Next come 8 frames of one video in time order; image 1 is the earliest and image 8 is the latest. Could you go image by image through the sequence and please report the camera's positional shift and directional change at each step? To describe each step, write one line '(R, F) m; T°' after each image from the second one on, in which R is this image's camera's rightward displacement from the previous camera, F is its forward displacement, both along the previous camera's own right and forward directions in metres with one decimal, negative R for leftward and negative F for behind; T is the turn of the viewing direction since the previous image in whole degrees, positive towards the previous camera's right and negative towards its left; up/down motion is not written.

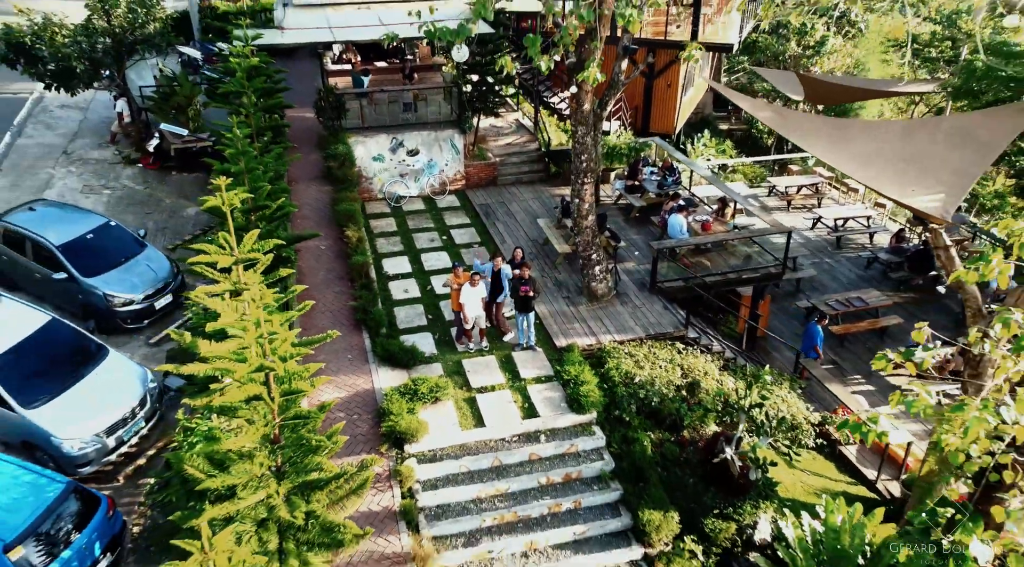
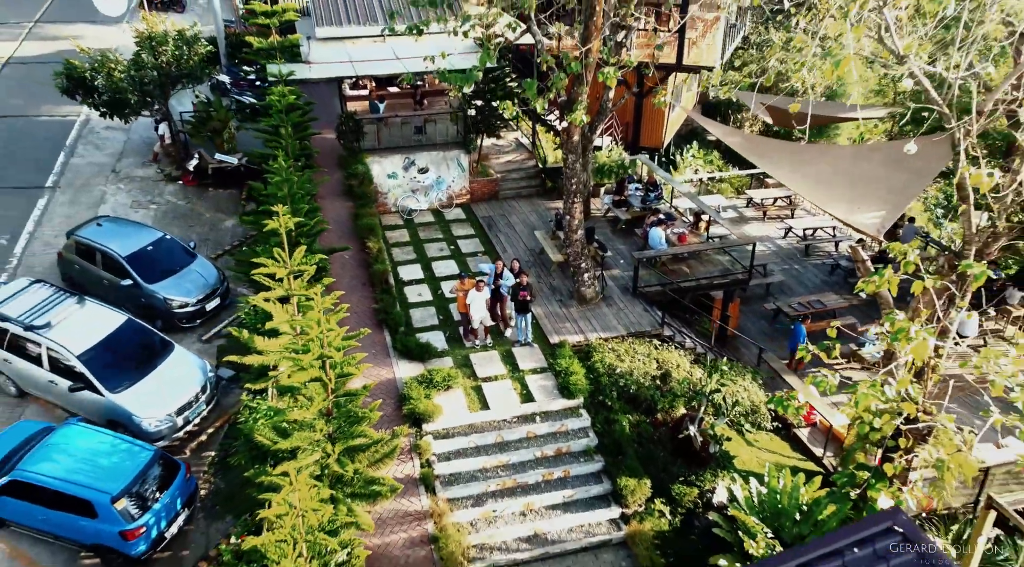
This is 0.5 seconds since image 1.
(0.0, -1.8) m; 0°
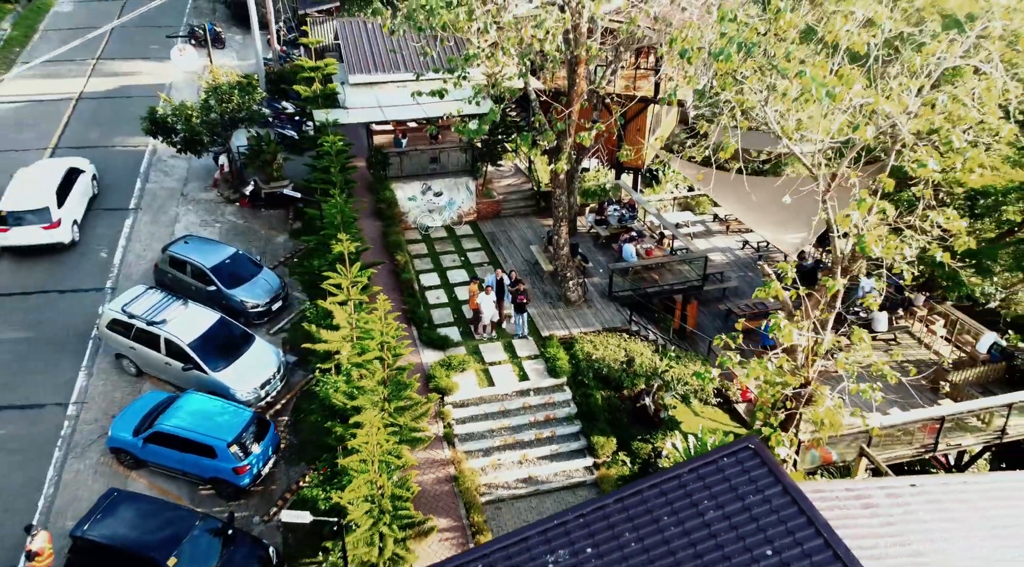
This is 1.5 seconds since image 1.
(0.0, -3.5) m; 0°
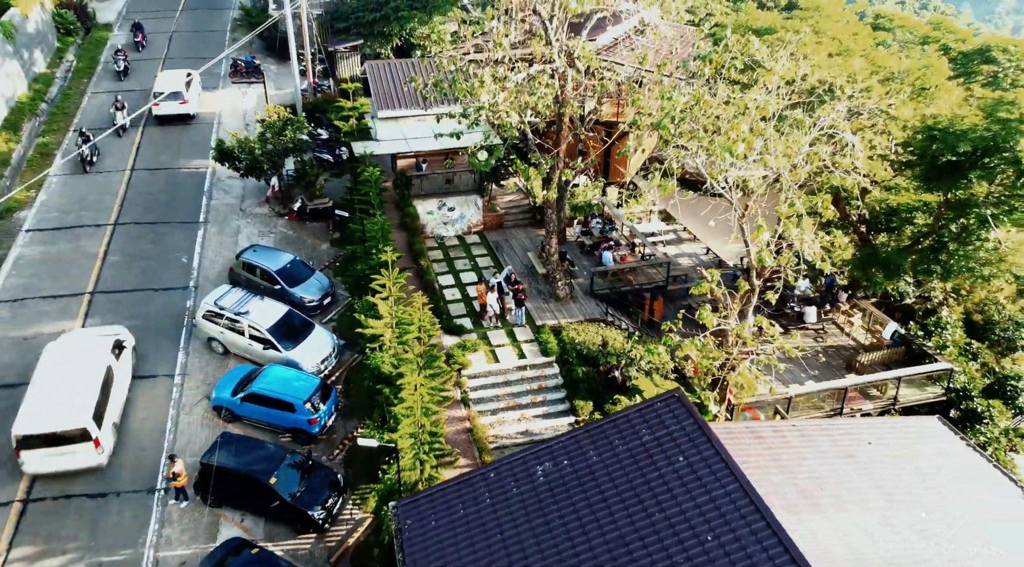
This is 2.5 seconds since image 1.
(-0.1, -4.4) m; 0°
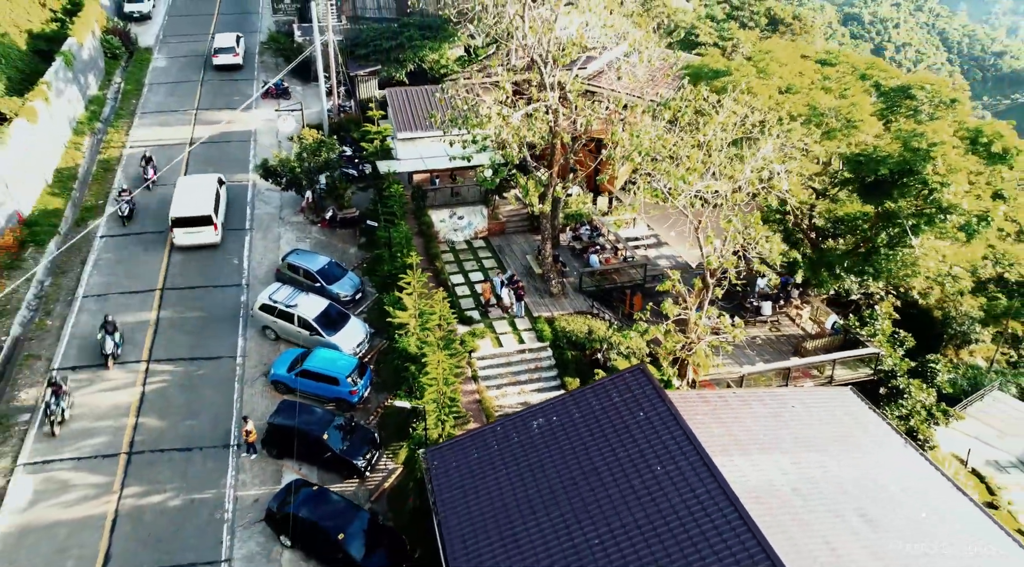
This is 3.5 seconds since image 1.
(-0.1, -4.0) m; 0°
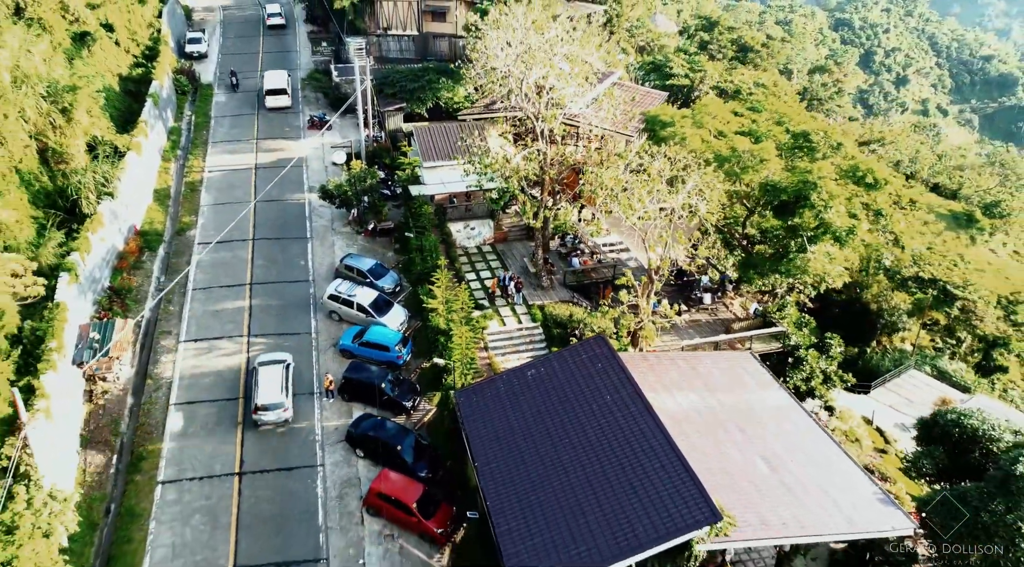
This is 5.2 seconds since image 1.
(-0.1, -8.3) m; 0°
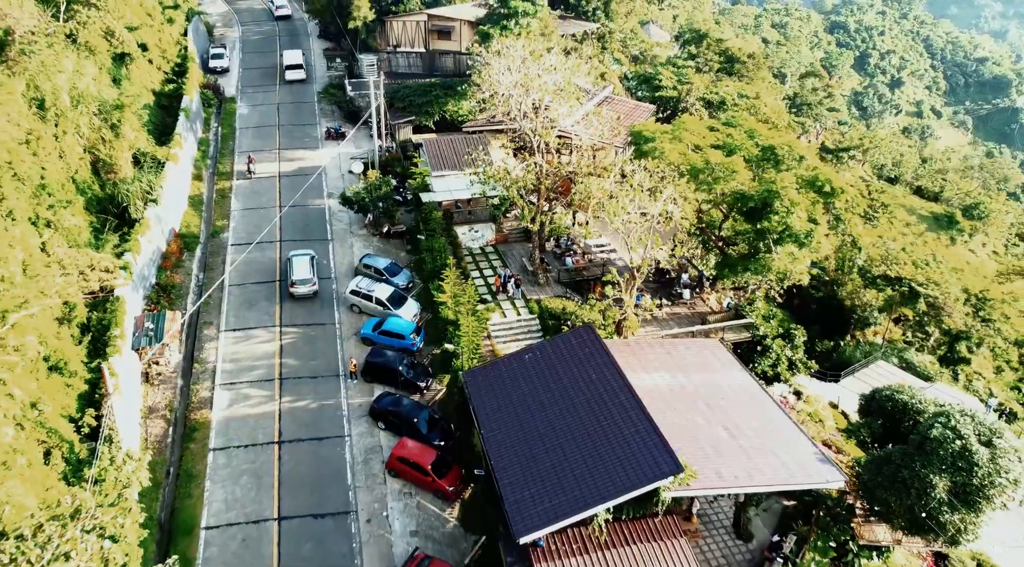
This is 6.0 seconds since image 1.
(0.0, -4.2) m; 0°
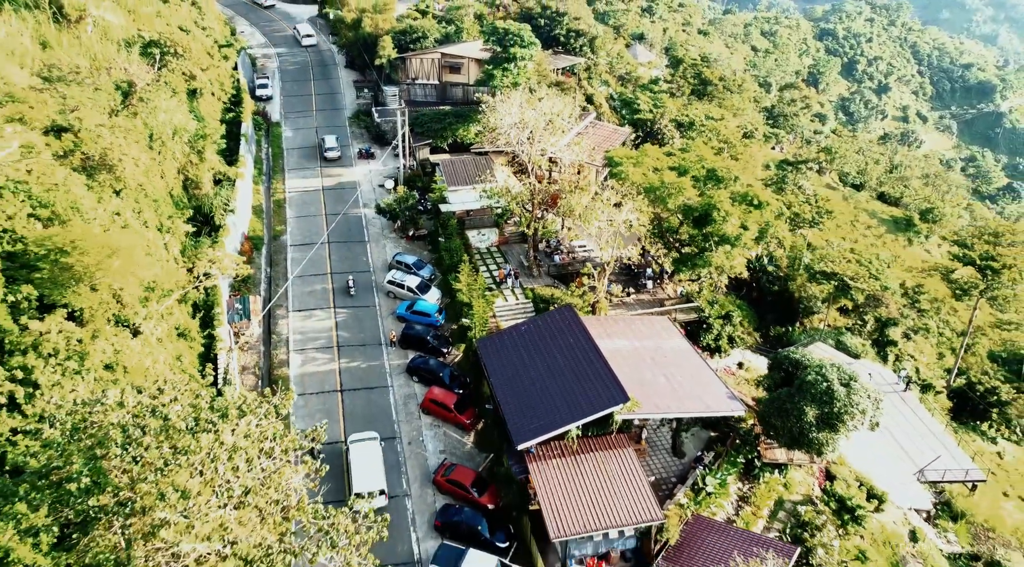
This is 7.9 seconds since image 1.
(-0.1, -10.4) m; 0°
